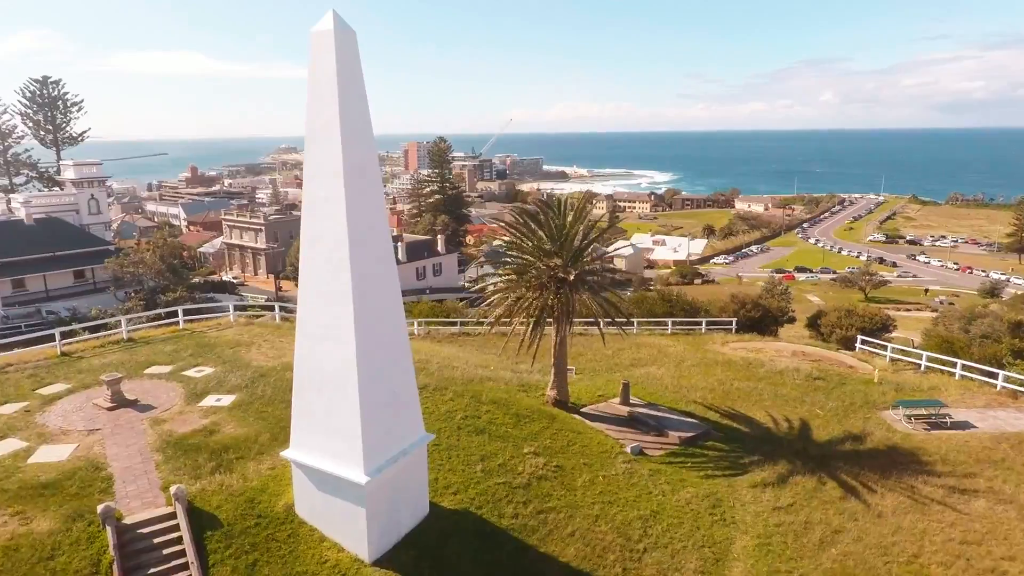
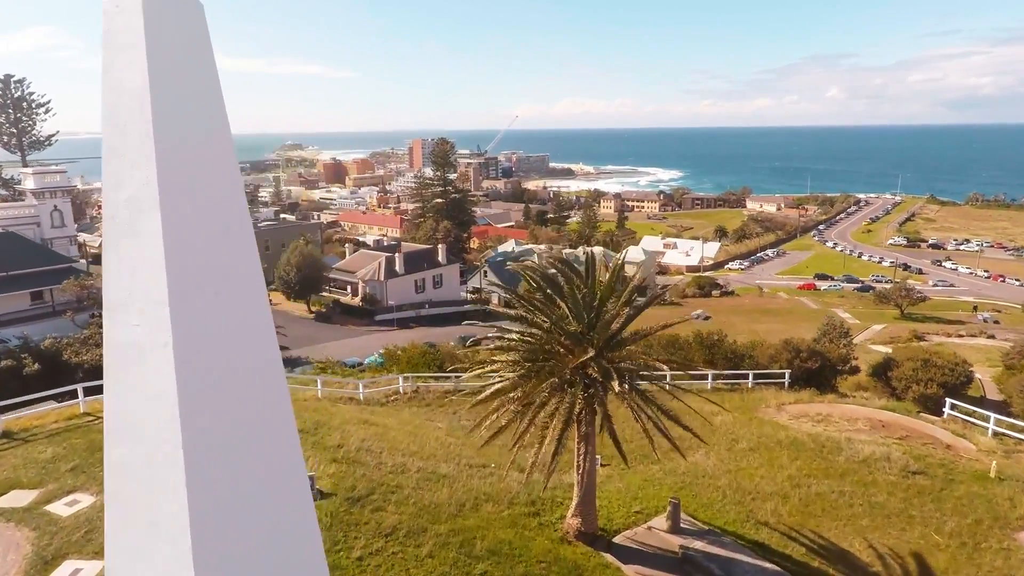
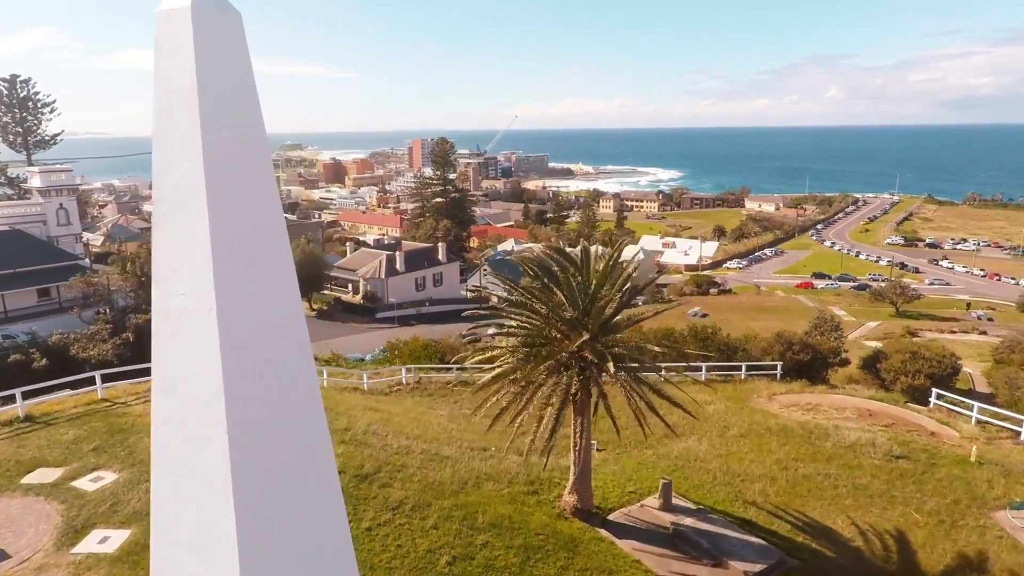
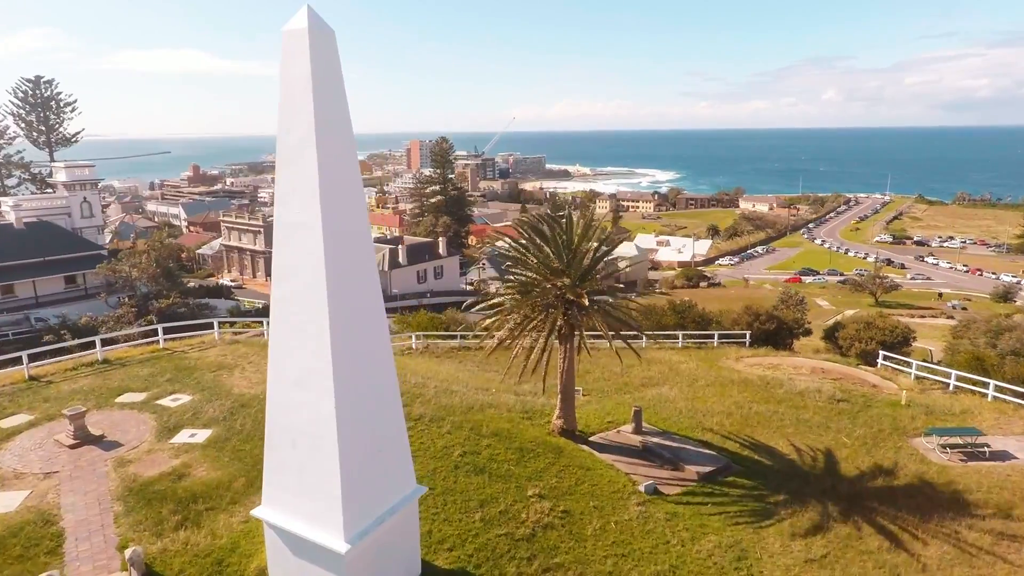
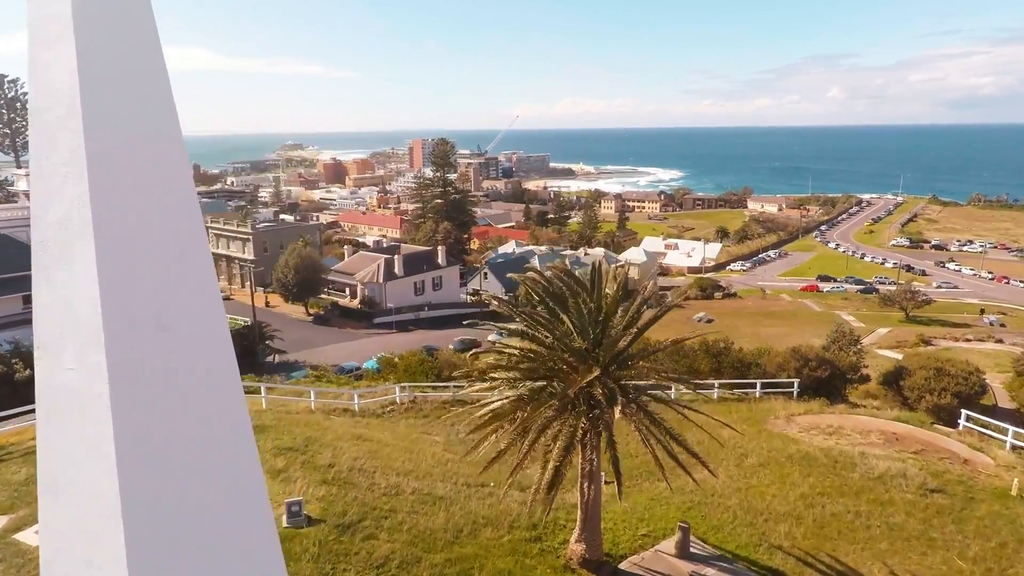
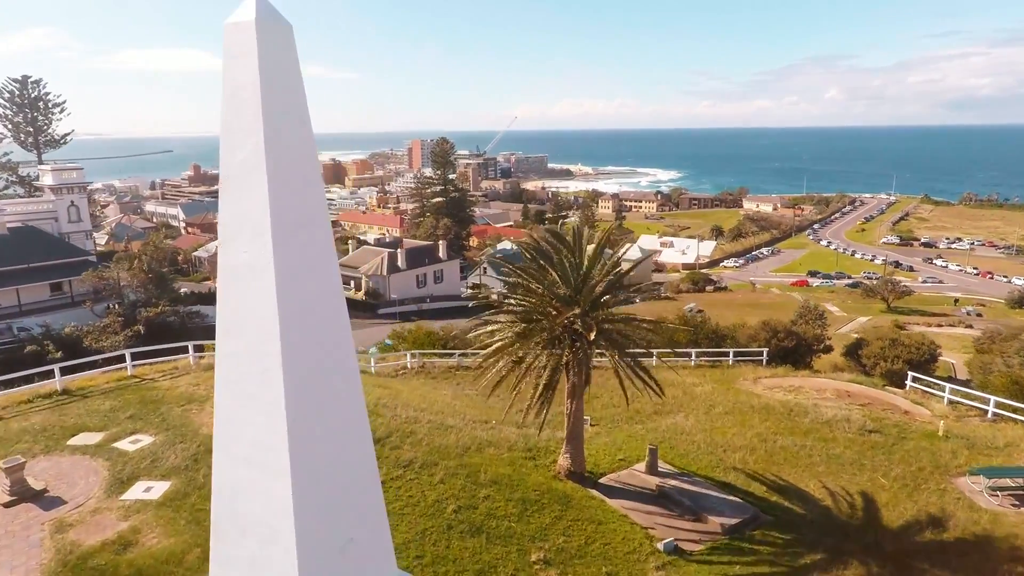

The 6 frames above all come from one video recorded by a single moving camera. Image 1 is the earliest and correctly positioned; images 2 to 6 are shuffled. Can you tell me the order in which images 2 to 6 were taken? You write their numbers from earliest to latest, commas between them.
4, 6, 3, 2, 5
